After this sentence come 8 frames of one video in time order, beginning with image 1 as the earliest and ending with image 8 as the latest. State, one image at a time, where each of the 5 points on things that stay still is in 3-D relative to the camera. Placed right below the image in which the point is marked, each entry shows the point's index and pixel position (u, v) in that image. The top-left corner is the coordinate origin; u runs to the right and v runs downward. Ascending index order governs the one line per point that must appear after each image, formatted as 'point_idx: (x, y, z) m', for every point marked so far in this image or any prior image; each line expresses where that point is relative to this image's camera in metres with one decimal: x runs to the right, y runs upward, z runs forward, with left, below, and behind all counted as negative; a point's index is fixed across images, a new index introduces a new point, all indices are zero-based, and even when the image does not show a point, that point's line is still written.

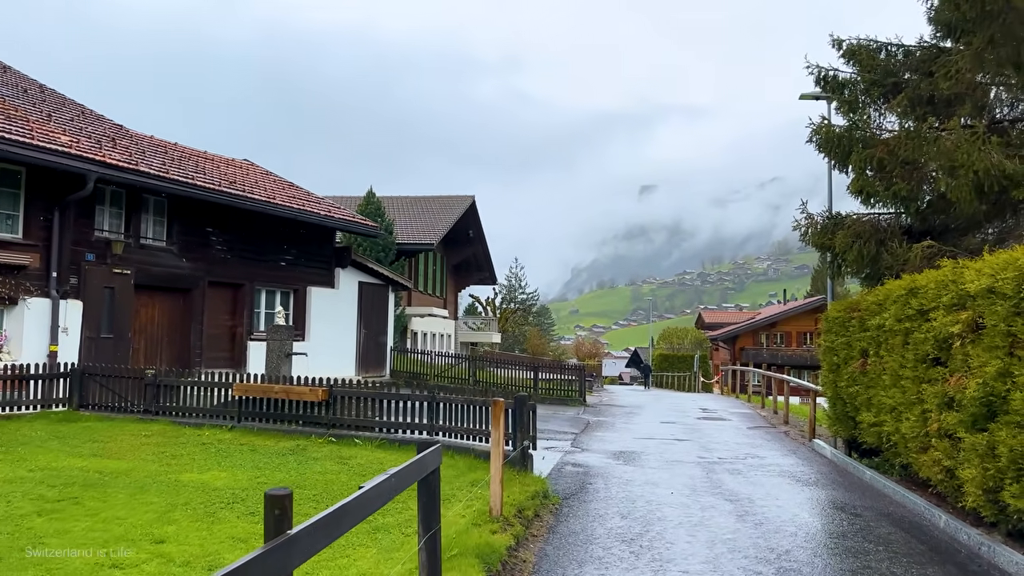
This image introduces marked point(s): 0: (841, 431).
0: (+5.0, -2.2, +12.3) m
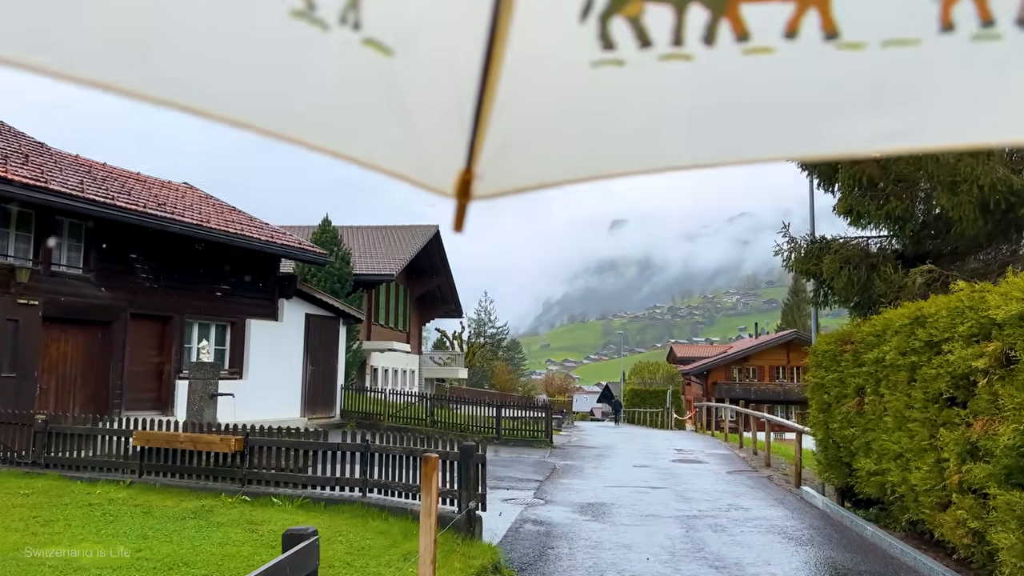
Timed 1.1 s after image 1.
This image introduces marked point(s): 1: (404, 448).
0: (+4.4, -2.6, +11.0) m
1: (-1.1, -1.6, +8.1) m
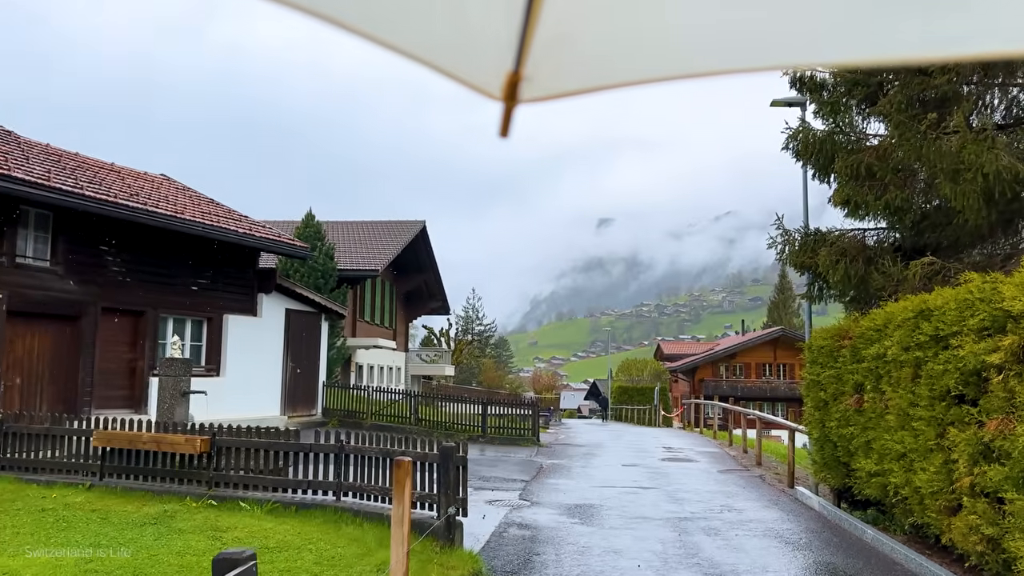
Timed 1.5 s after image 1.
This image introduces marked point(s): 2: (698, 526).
0: (+4.2, -2.5, +10.6) m
1: (-1.3, -1.5, +7.6) m
2: (+2.2, -2.8, +9.6) m
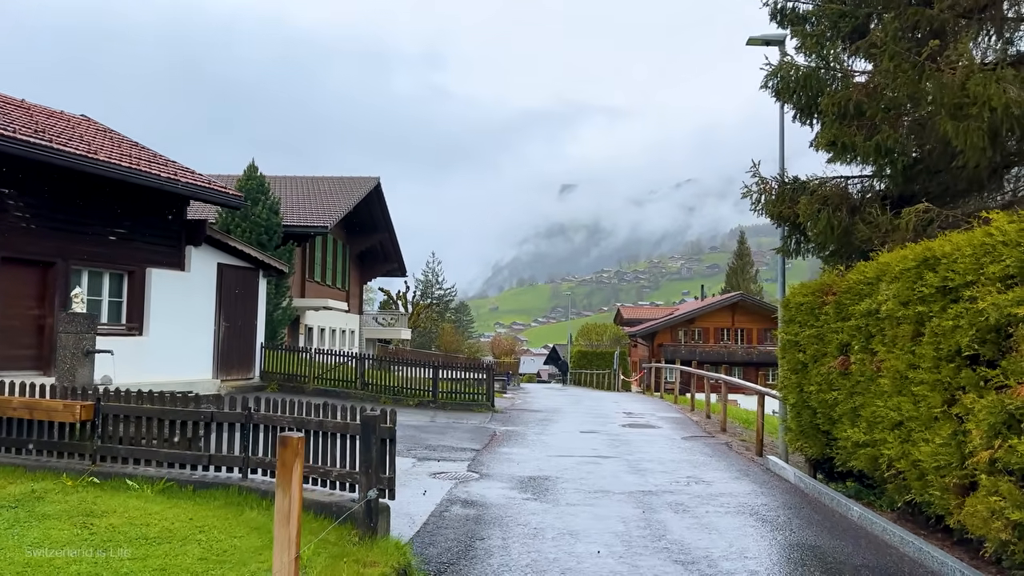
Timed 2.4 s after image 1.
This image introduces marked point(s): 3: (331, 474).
0: (+3.5, -1.9, +9.7) m
1: (-1.7, -1.0, +6.4) m
2: (+1.6, -2.3, +8.6) m
3: (-1.4, -1.4, +6.0) m
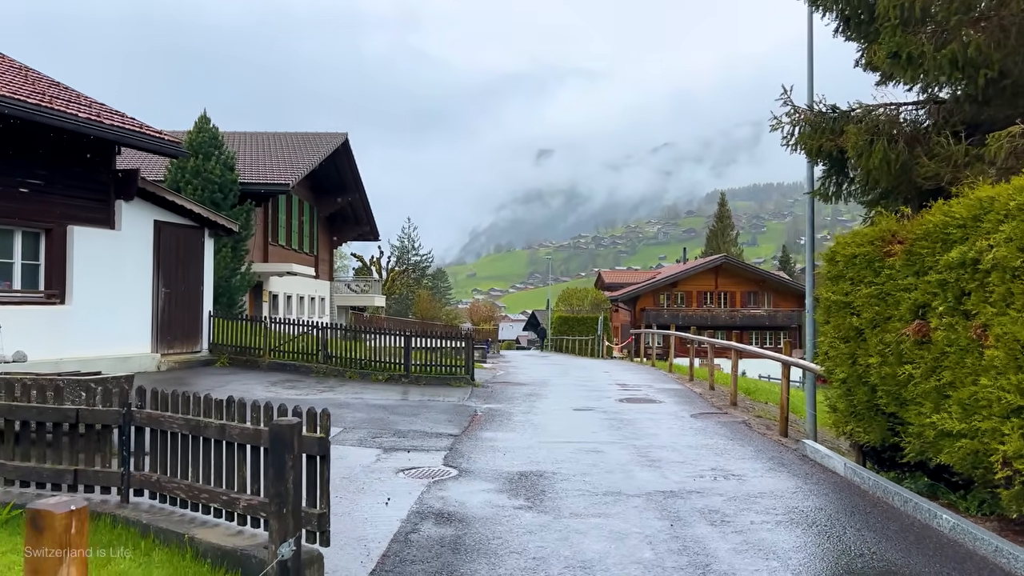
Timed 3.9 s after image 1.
0: (+3.4, -1.4, +7.9) m
1: (-1.8, -0.7, +4.4) m
2: (+1.5, -1.8, +6.8) m
3: (-1.4, -1.1, +4.1) m
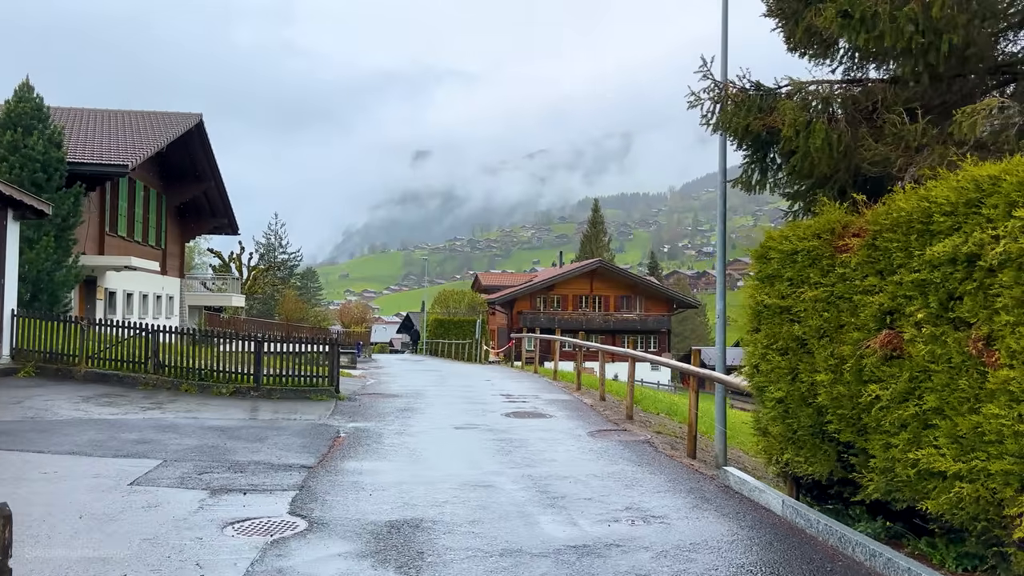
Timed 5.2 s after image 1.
0: (+2.4, -1.4, +6.6) m
1: (-2.2, -0.7, +2.4) m
2: (+0.7, -1.8, +5.2) m
3: (-1.8, -1.0, +2.1) m
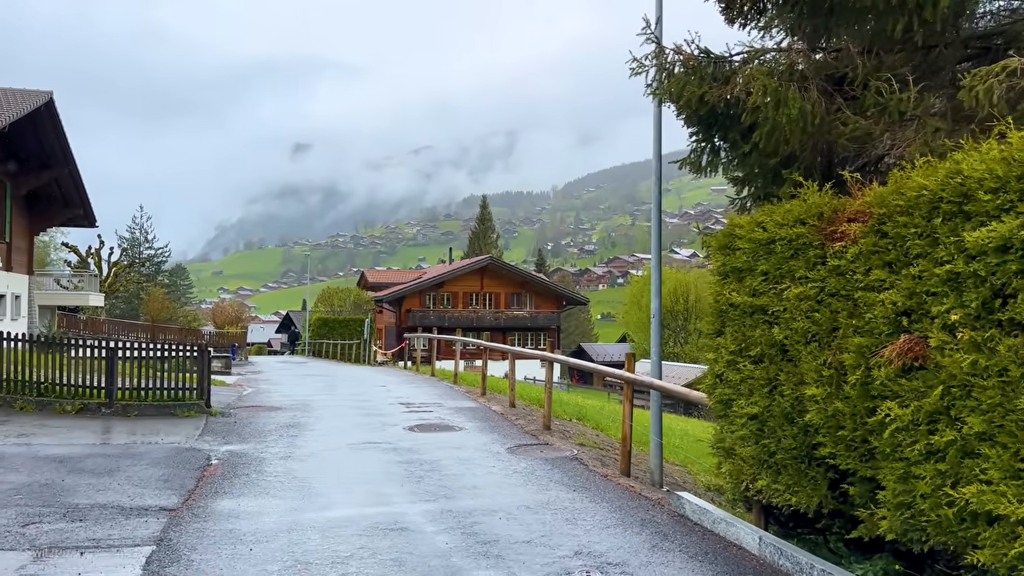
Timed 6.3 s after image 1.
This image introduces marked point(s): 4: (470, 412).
0: (+1.9, -1.4, +5.6) m
1: (-2.1, -0.7, +0.7) m
2: (+0.4, -1.8, +4.0) m
3: (-1.6, -1.0, +0.5) m
4: (-0.7, -2.0, +12.7) m
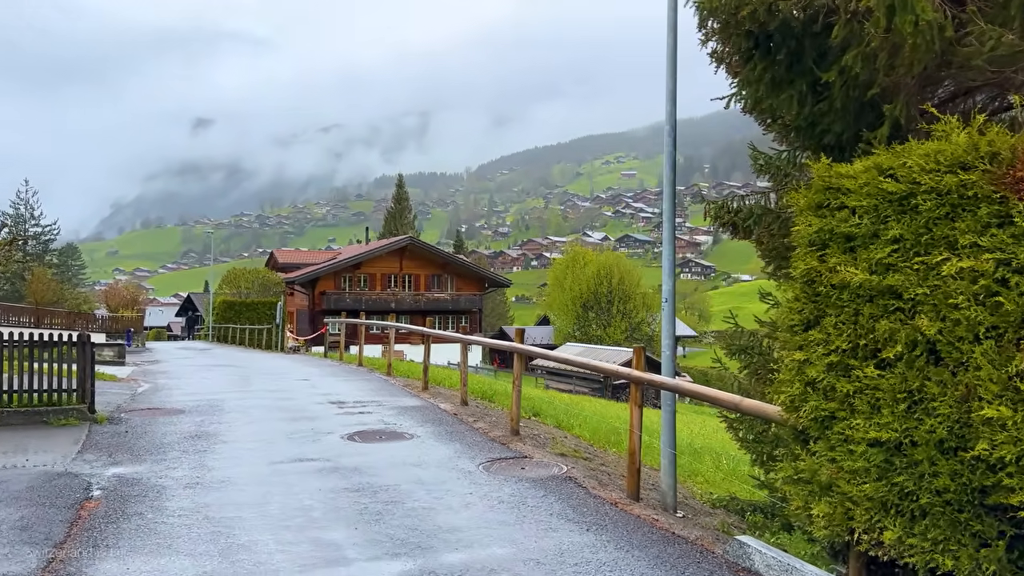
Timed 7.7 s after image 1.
0: (+2.0, -1.3, +4.0) m
1: (-1.4, -0.6, -1.3) m
2: (+0.7, -1.7, +2.2) m
3: (-0.9, -1.0, -1.4) m
4: (-1.3, -1.7, +10.8) m
